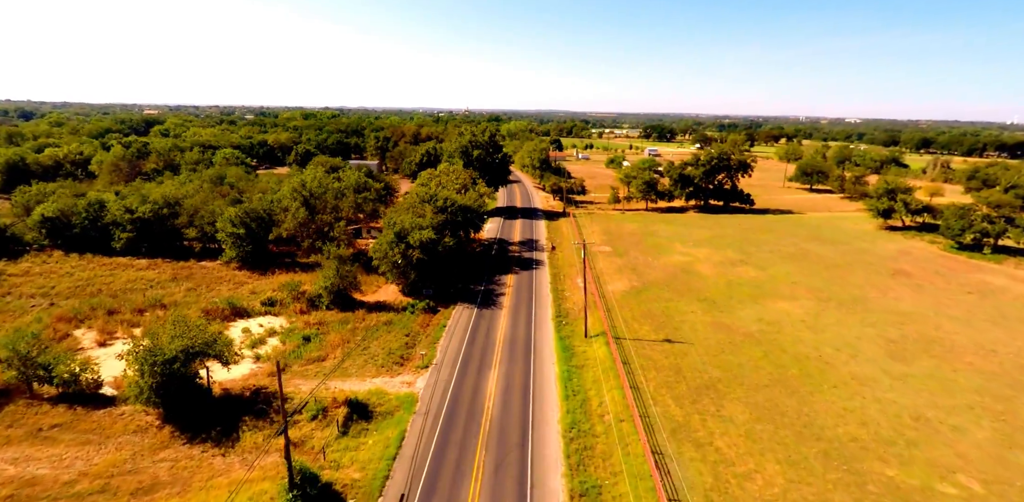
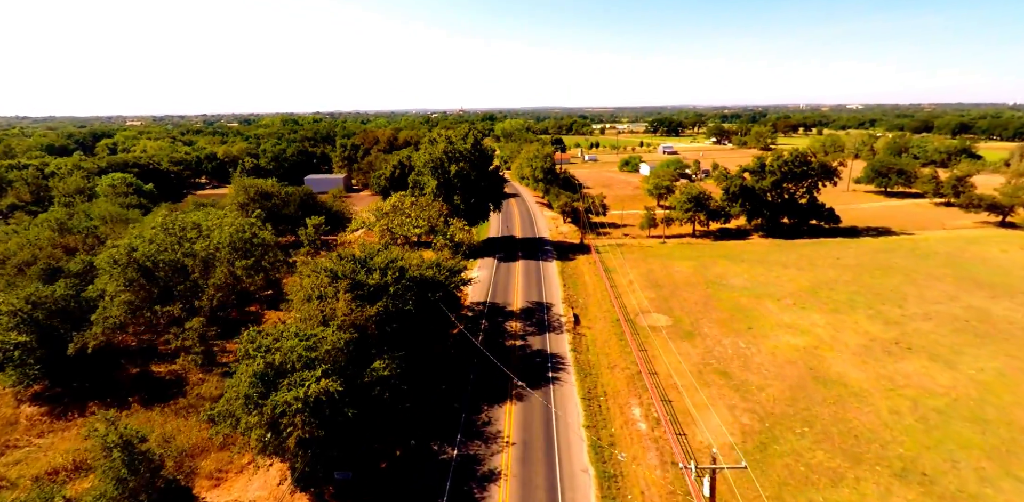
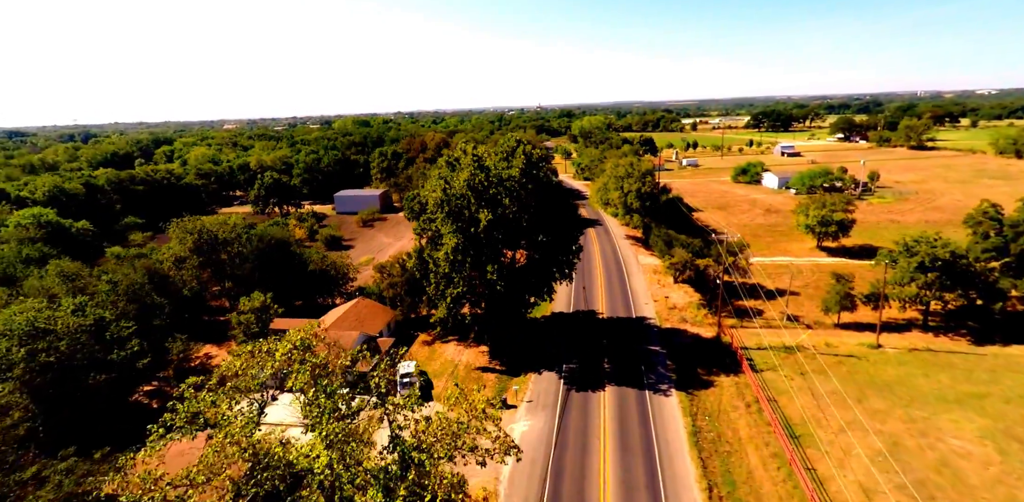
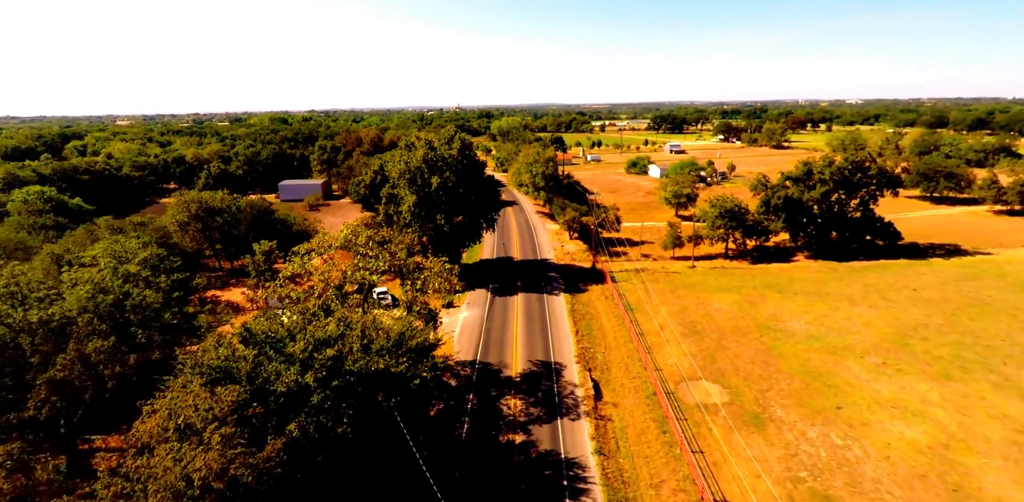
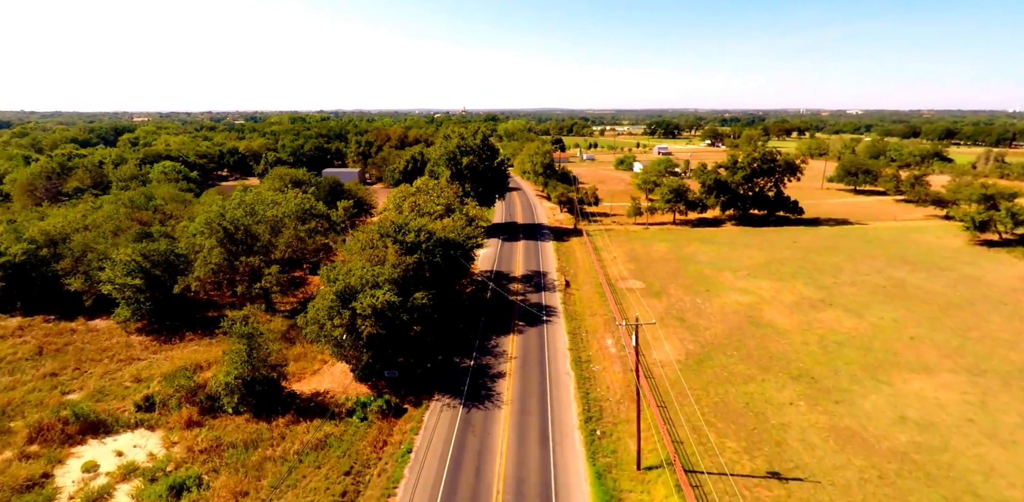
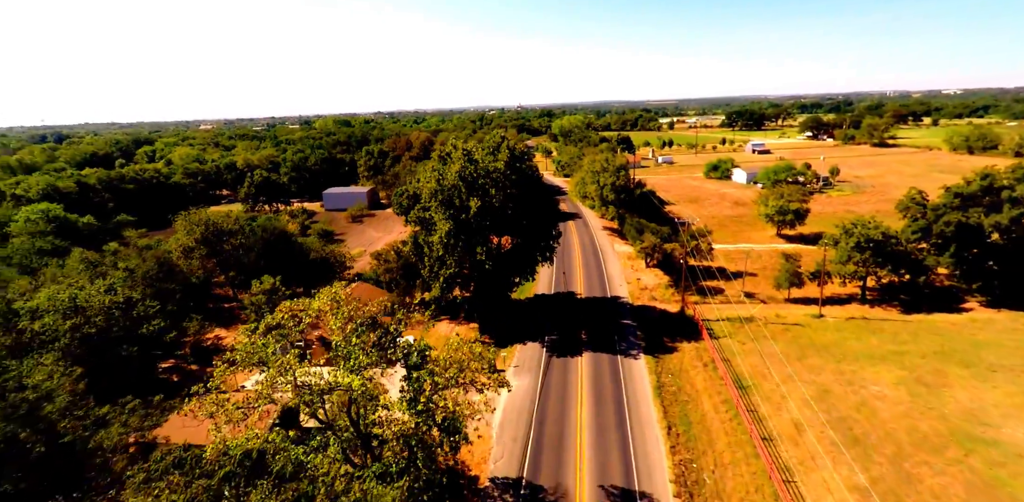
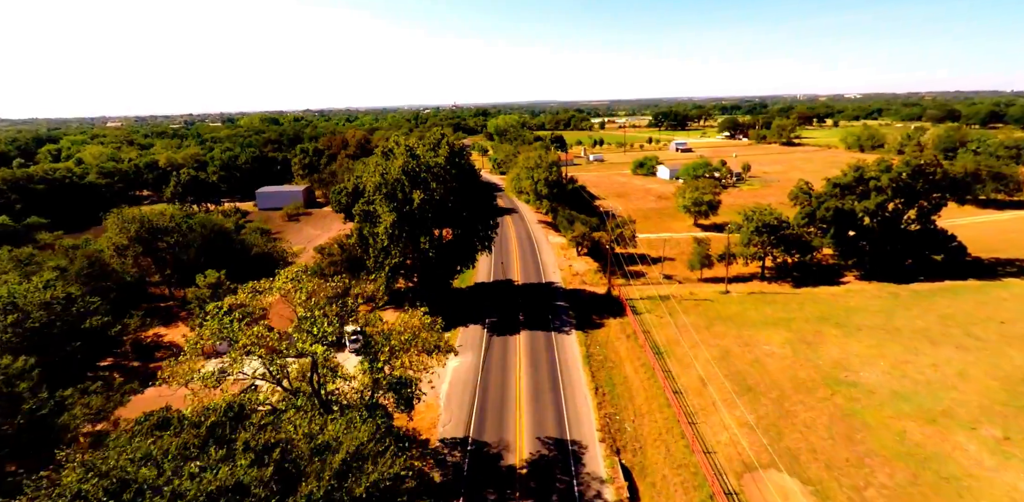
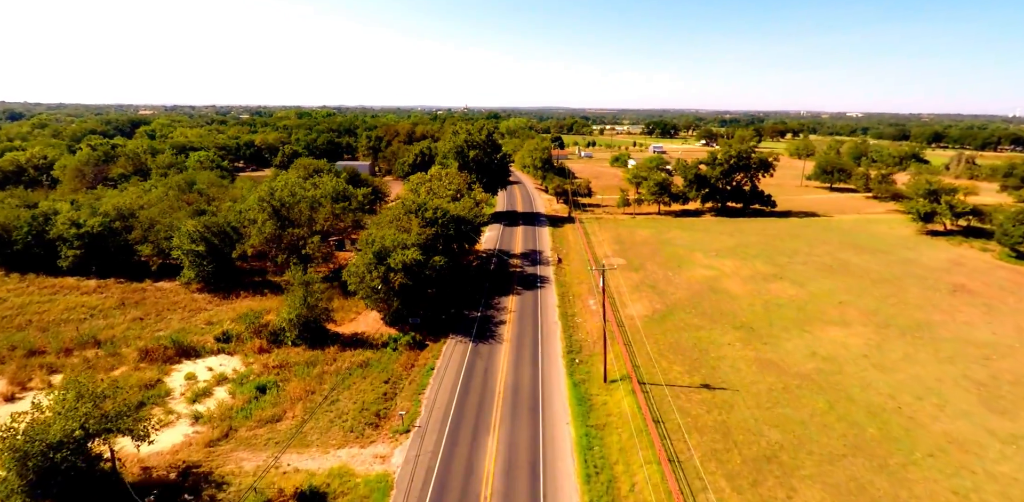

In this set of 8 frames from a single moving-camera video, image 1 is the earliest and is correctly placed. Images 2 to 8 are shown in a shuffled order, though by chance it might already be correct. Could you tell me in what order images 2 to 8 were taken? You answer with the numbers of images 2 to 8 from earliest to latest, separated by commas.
8, 5, 2, 4, 7, 6, 3
